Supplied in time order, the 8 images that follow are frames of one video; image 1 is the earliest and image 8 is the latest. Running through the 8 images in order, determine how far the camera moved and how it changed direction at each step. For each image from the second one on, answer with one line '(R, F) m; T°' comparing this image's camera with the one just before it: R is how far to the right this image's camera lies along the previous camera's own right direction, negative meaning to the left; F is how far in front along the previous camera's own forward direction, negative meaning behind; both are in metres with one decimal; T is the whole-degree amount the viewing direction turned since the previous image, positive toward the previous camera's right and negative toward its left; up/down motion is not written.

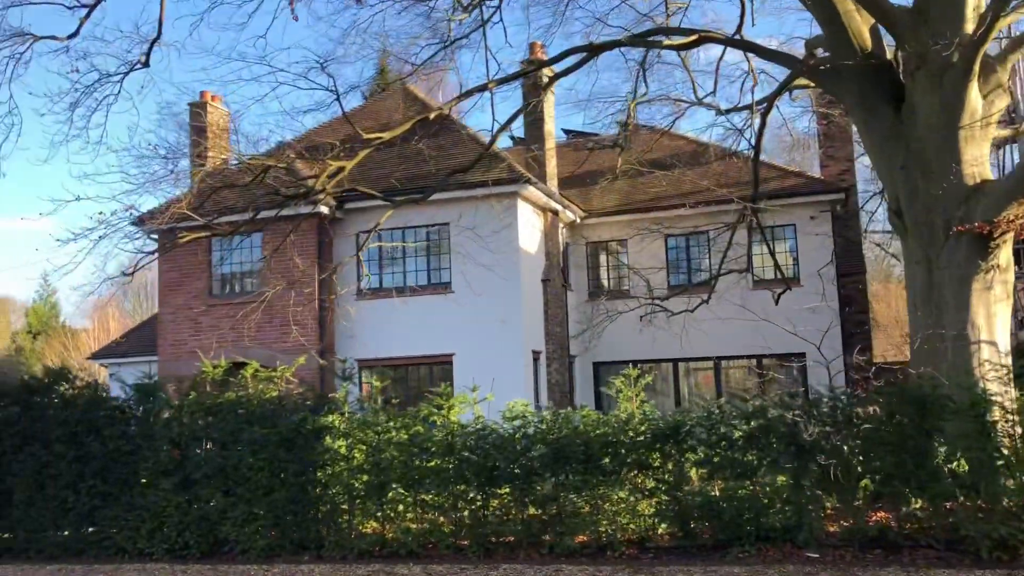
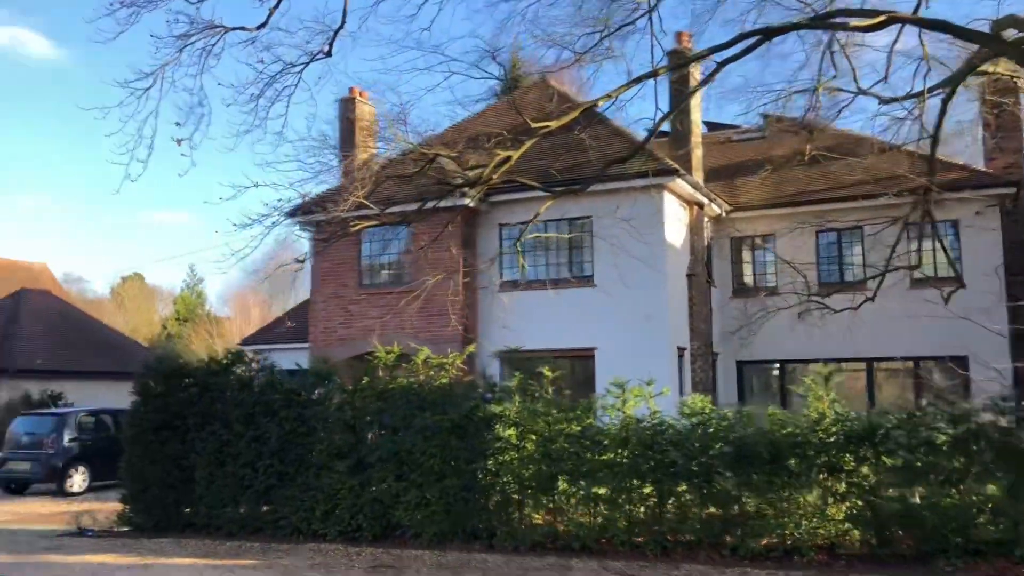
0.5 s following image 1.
(-0.6, +0.1) m; -7°
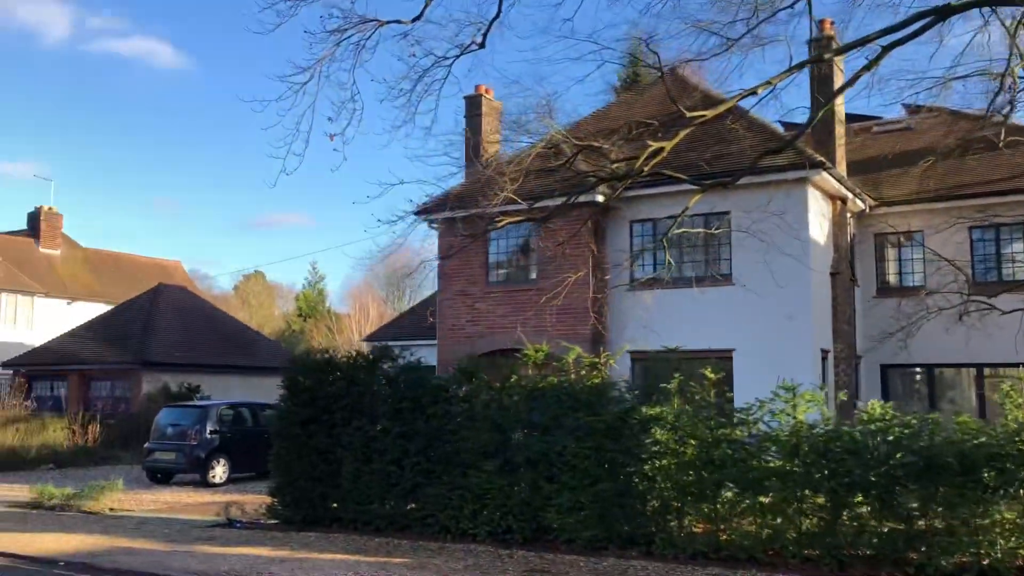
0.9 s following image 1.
(-0.5, +0.3) m; -7°
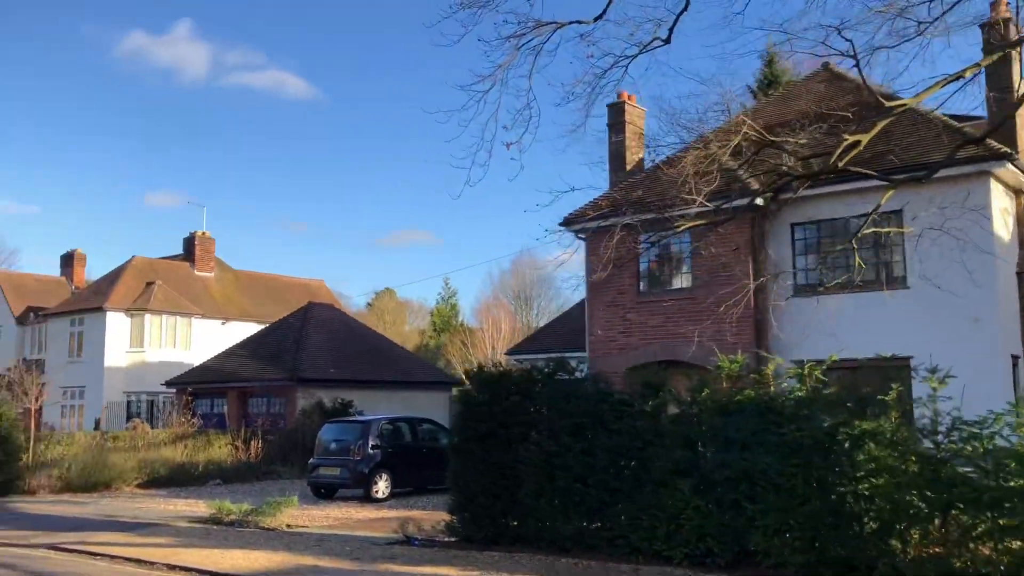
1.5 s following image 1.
(-0.7, +0.4) m; -7°
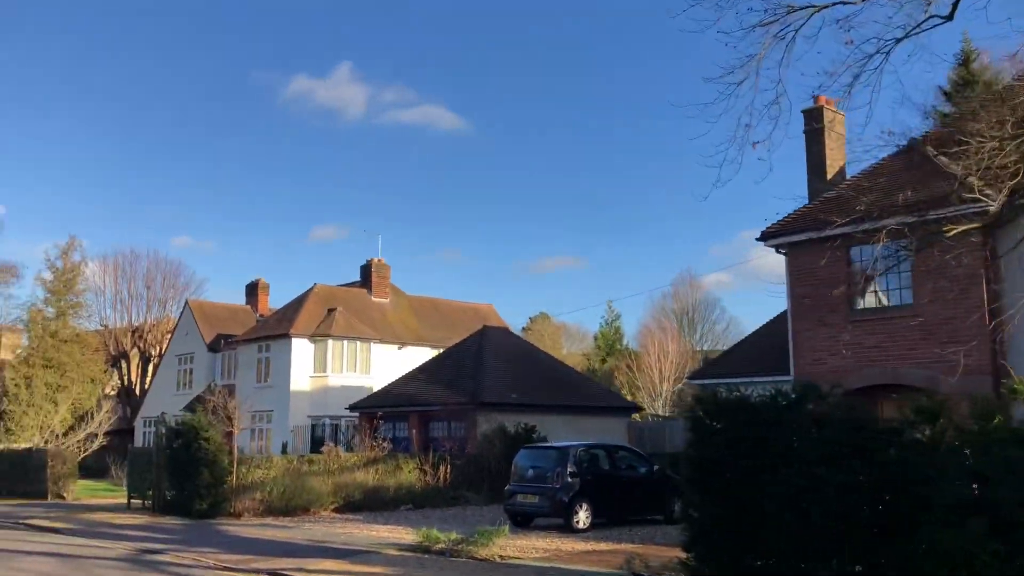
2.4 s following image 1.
(-0.9, +0.7) m; -9°
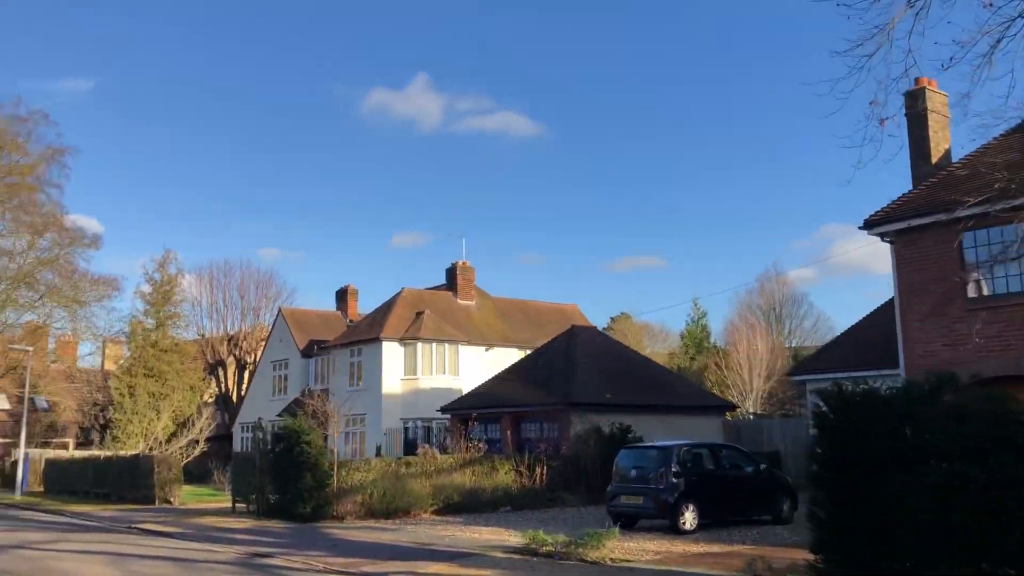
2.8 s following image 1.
(-0.3, +0.2) m; -5°
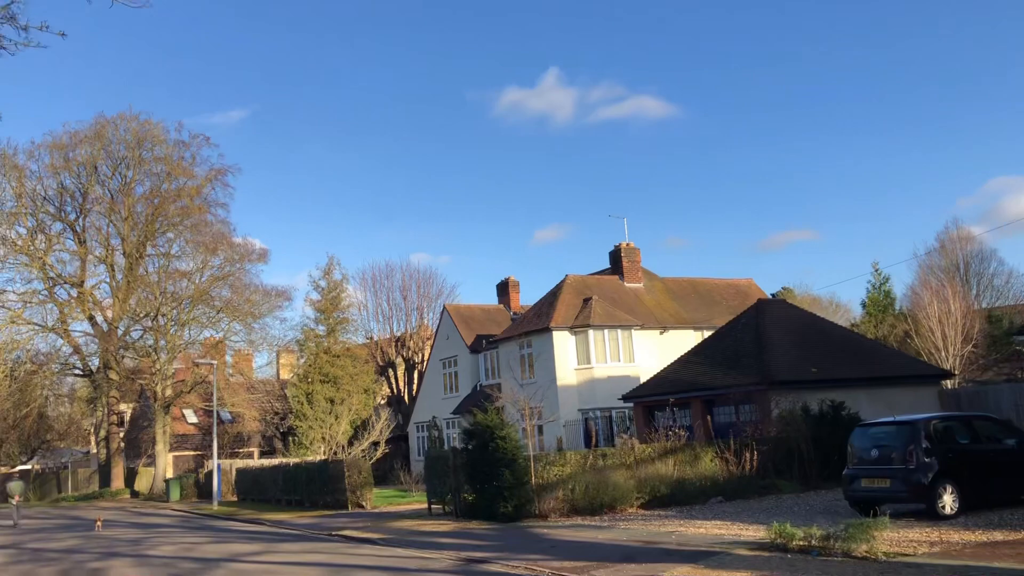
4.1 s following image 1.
(-1.0, +1.3) m; -9°
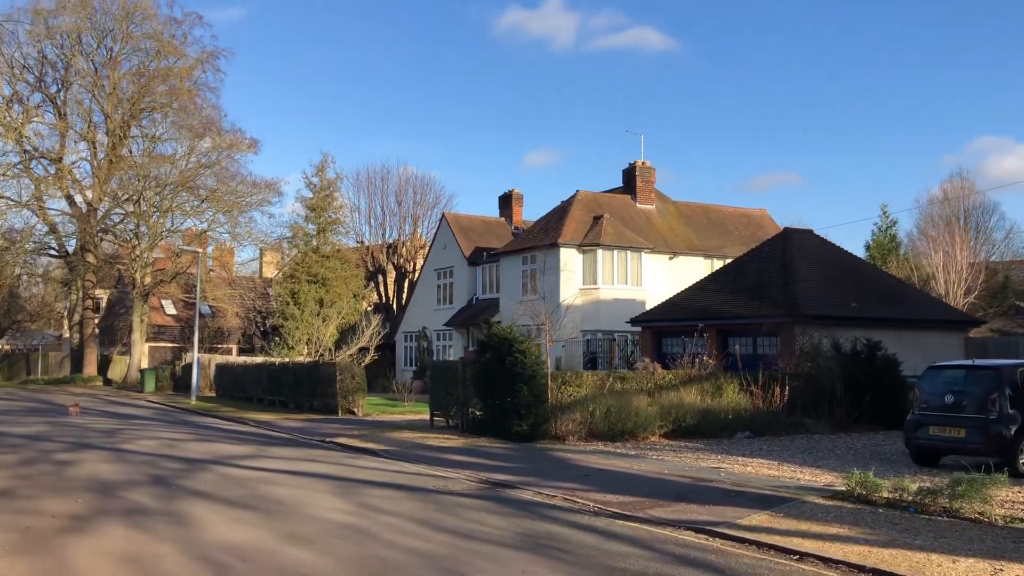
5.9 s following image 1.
(-0.9, +1.9) m; +1°
